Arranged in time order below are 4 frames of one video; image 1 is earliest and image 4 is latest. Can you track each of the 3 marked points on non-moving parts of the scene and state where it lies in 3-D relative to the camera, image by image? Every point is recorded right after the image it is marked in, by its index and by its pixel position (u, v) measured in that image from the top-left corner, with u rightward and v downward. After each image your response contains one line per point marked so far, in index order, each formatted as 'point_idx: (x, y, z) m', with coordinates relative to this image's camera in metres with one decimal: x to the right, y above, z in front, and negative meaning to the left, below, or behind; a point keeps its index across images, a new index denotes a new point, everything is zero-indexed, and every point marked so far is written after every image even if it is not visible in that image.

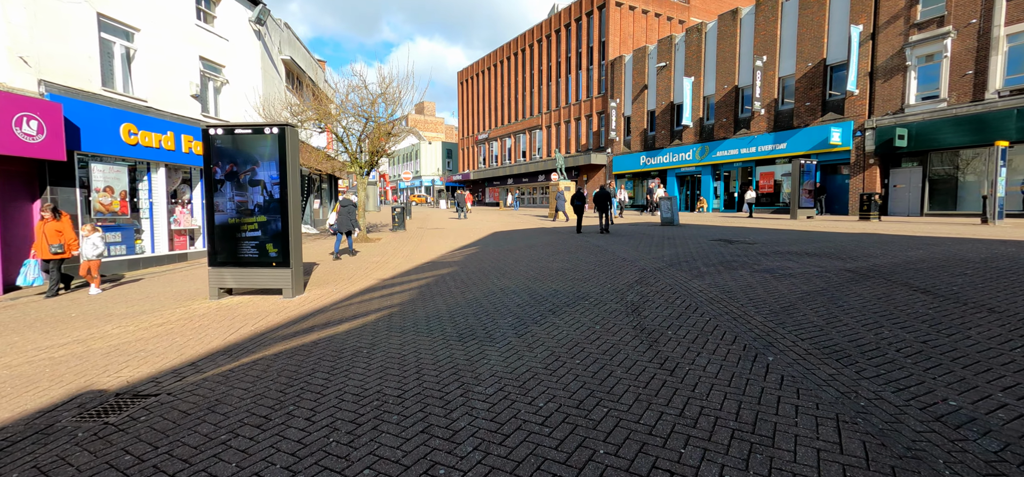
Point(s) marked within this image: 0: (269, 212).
0: (-3.7, +0.4, +6.8) m
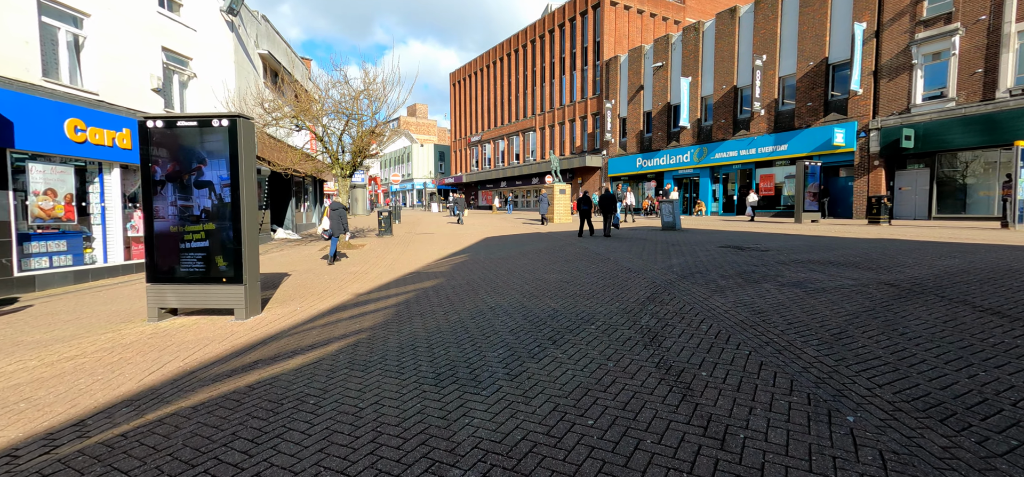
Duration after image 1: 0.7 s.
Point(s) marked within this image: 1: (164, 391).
0: (-3.8, +0.3, +5.8) m
1: (-2.8, -1.2, +3.6) m
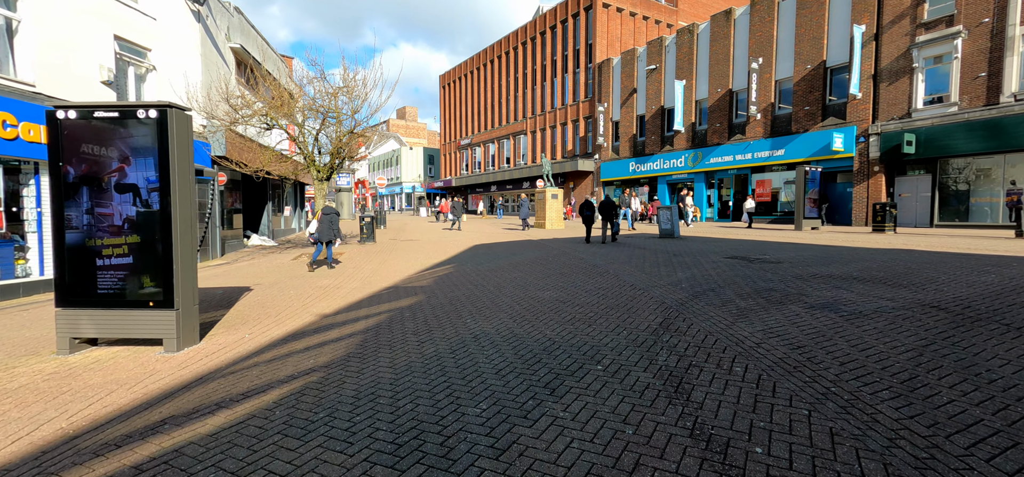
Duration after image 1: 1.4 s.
0: (-4.0, +0.1, +4.7) m
1: (-2.9, -1.4, +2.6) m
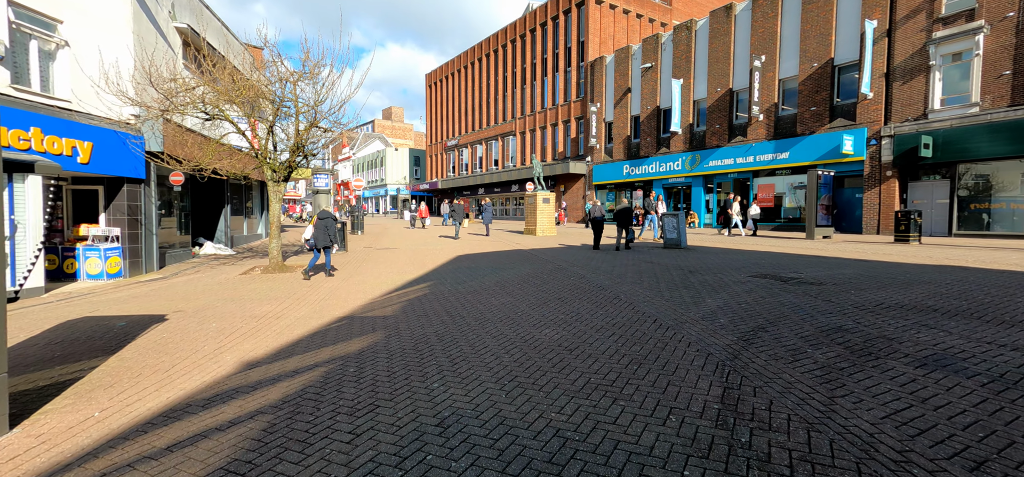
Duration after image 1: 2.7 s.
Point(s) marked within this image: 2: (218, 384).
0: (-4.1, -0.1, +2.9) m
1: (-3.0, -1.6, +0.8) m
2: (-2.8, -1.4, +4.1) m
